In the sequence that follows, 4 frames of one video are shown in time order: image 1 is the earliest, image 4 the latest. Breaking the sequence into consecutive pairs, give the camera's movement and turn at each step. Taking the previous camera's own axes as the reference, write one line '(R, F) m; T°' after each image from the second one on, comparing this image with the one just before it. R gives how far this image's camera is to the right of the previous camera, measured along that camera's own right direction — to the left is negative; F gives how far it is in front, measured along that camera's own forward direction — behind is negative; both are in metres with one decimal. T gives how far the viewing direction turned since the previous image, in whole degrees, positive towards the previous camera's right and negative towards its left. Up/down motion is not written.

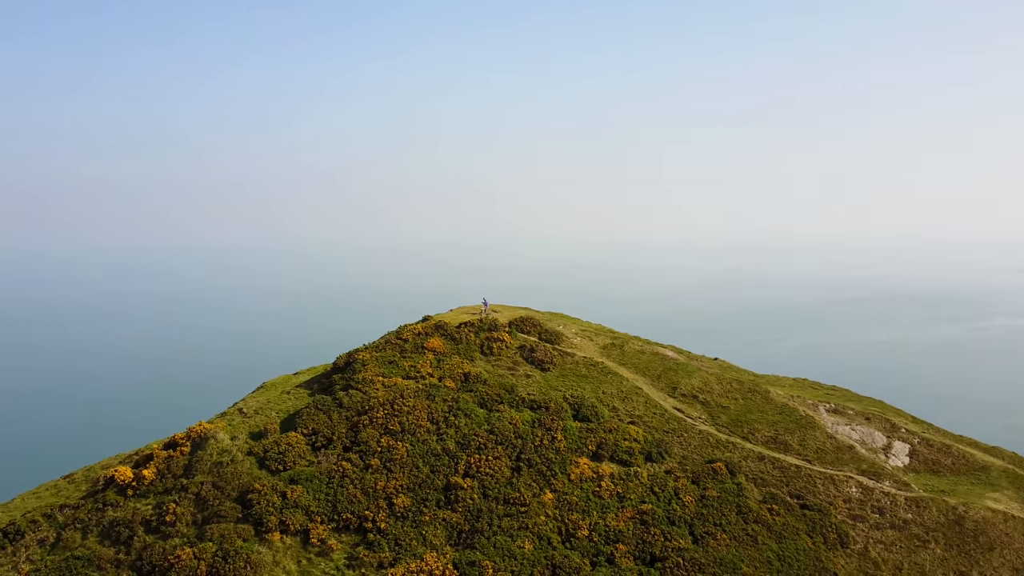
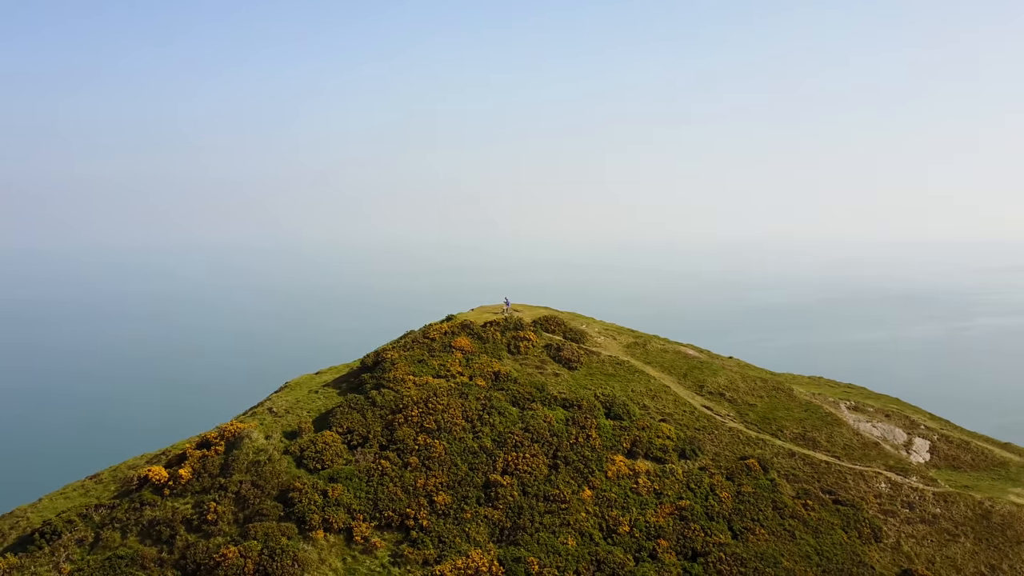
(-2.2, -0.2) m; +1°
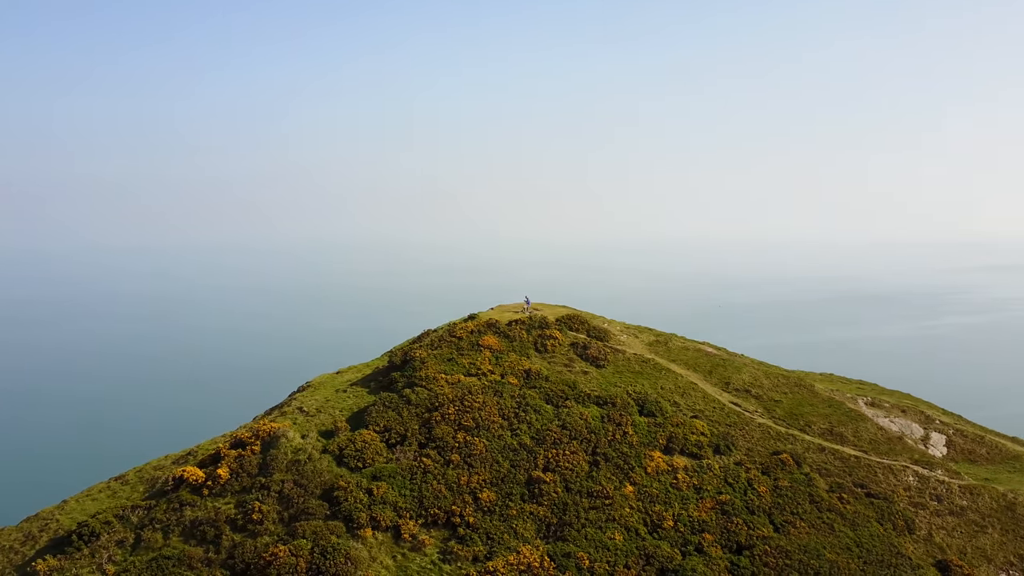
(-2.7, -0.2) m; +1°
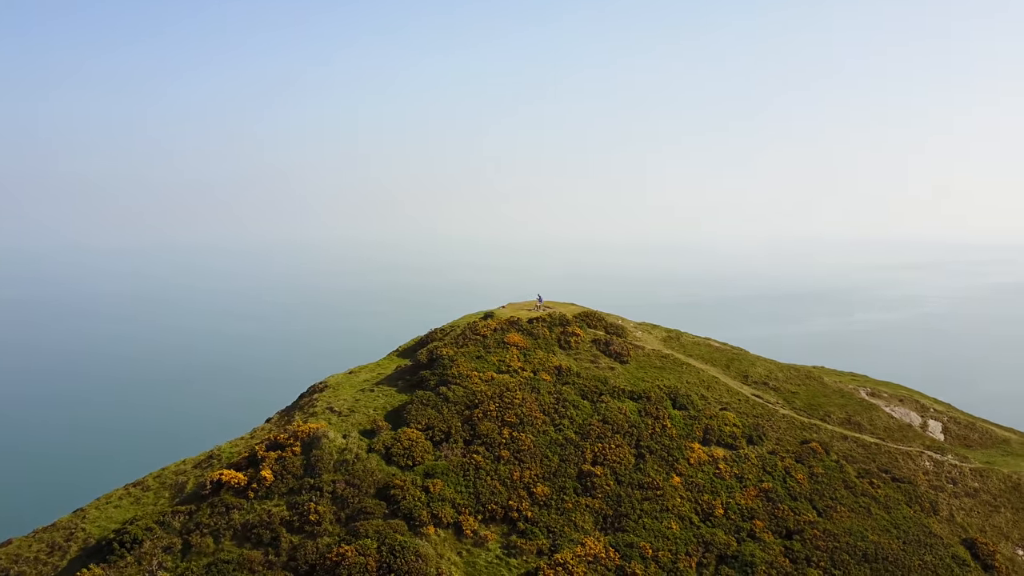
(-4.6, -0.3) m; +4°
